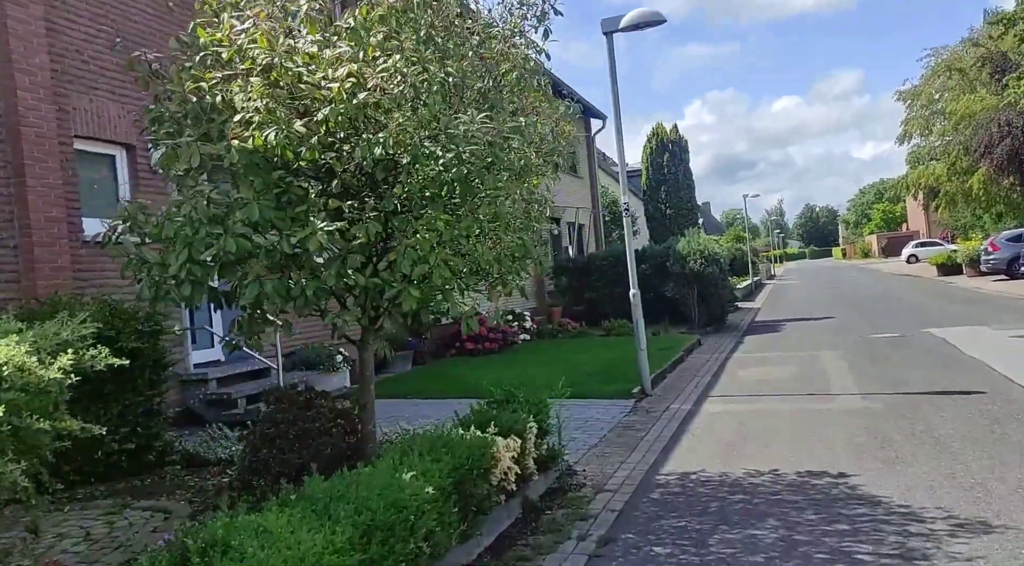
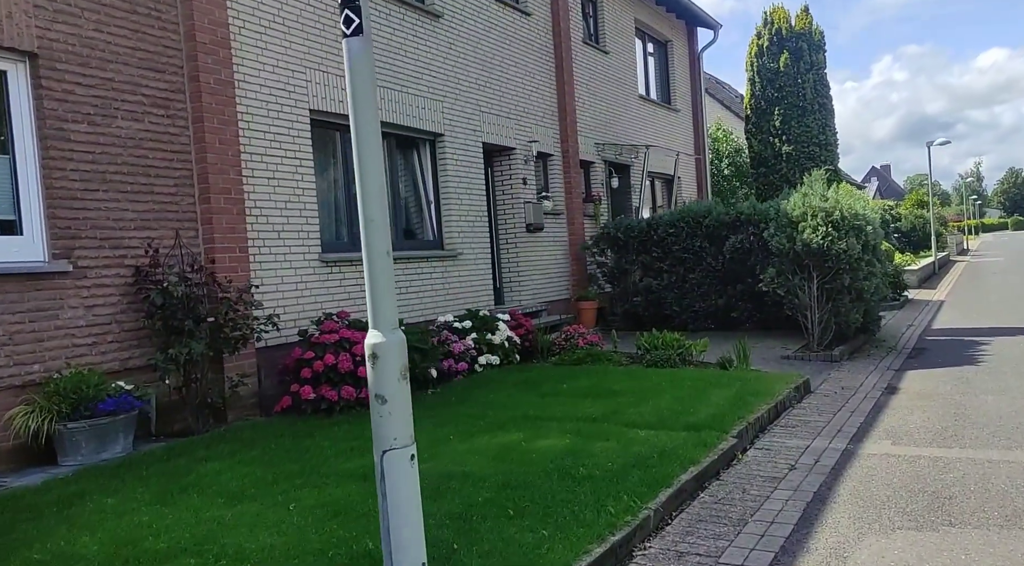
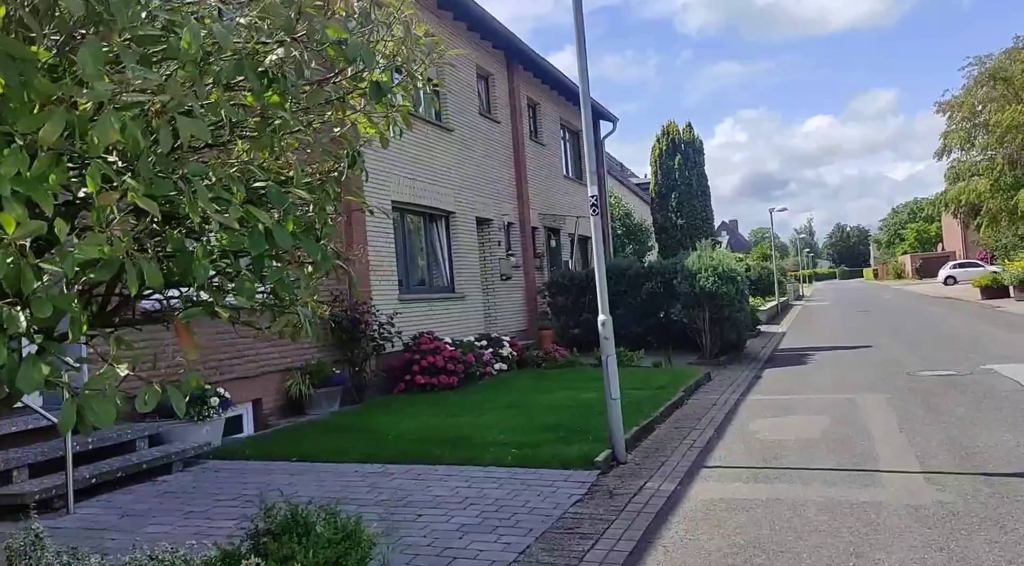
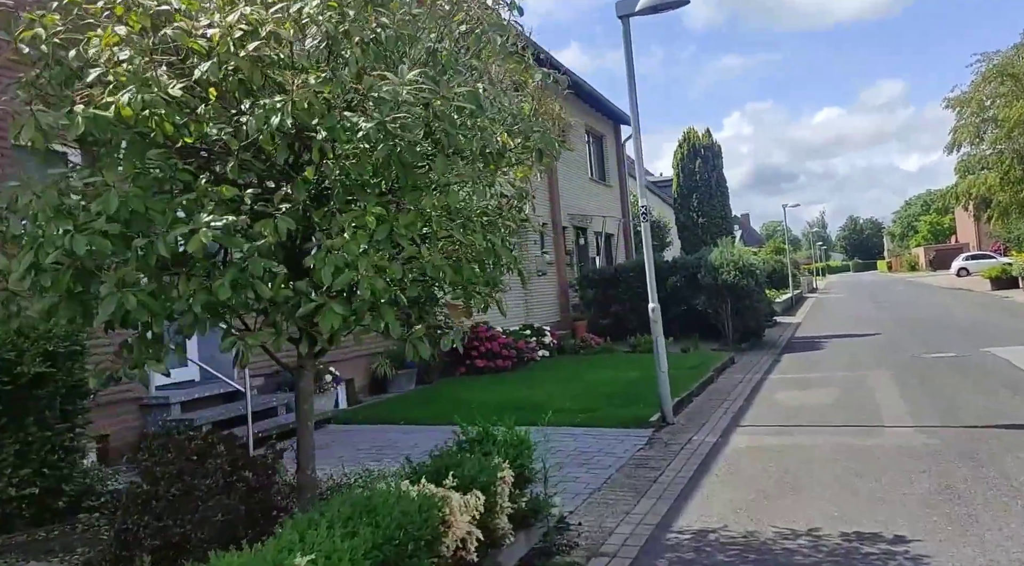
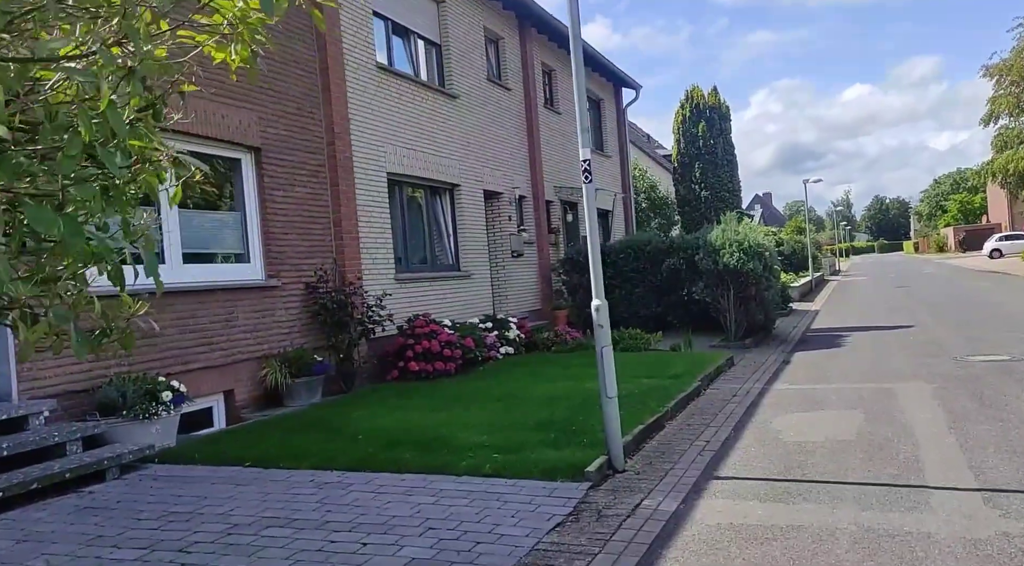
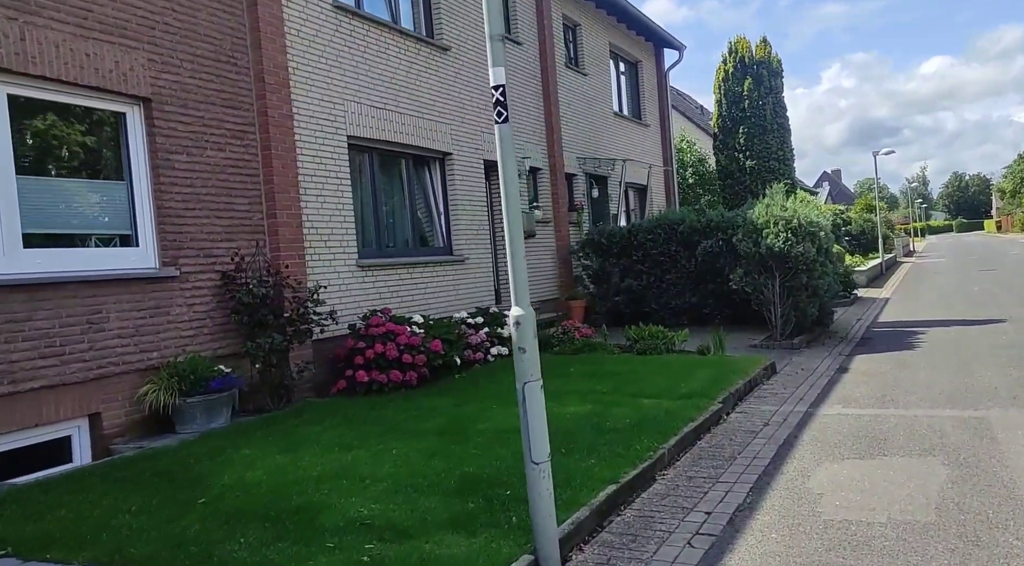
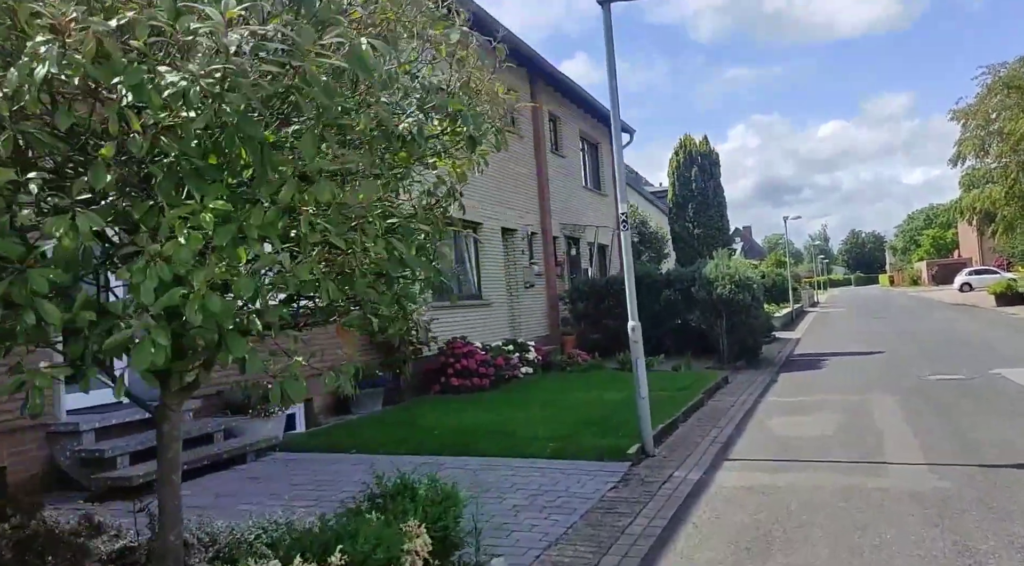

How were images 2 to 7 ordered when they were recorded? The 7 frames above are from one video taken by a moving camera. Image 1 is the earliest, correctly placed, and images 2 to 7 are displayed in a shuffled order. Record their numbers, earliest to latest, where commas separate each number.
4, 7, 3, 5, 6, 2
